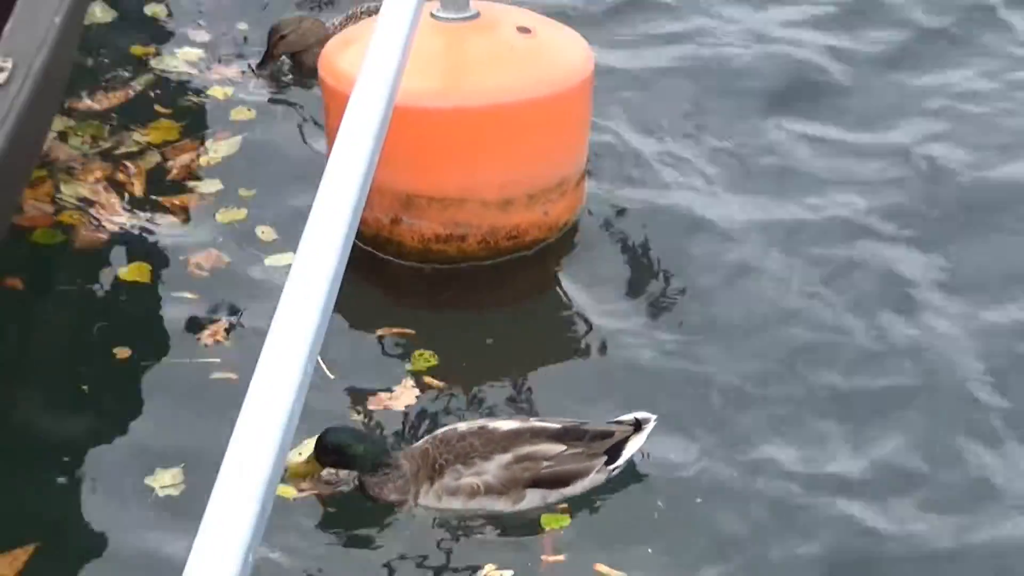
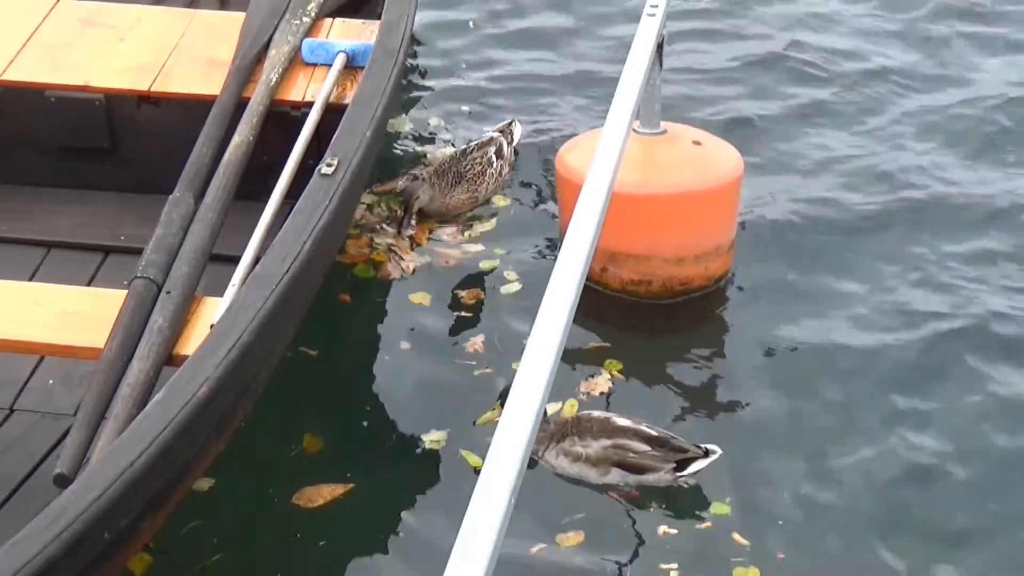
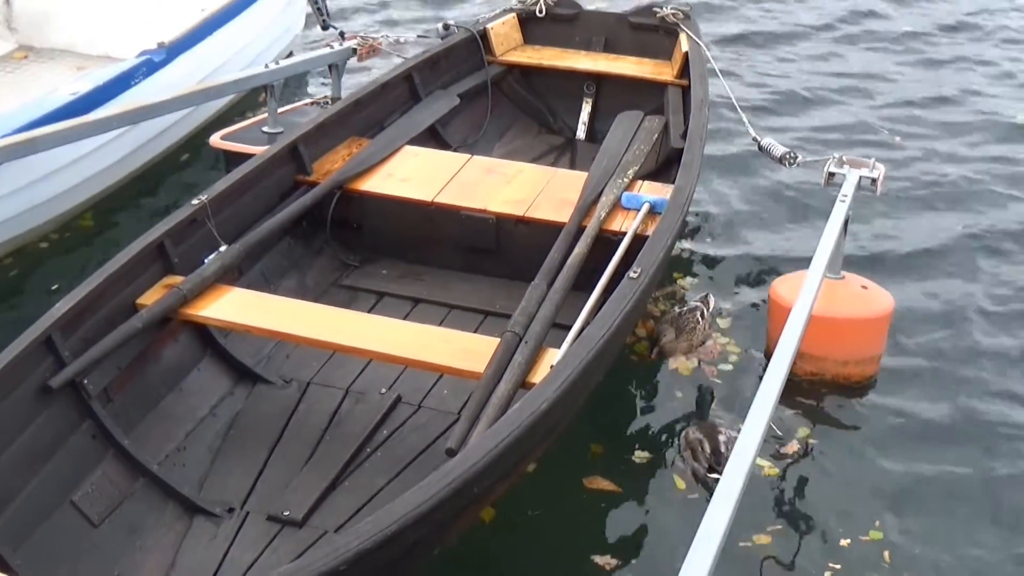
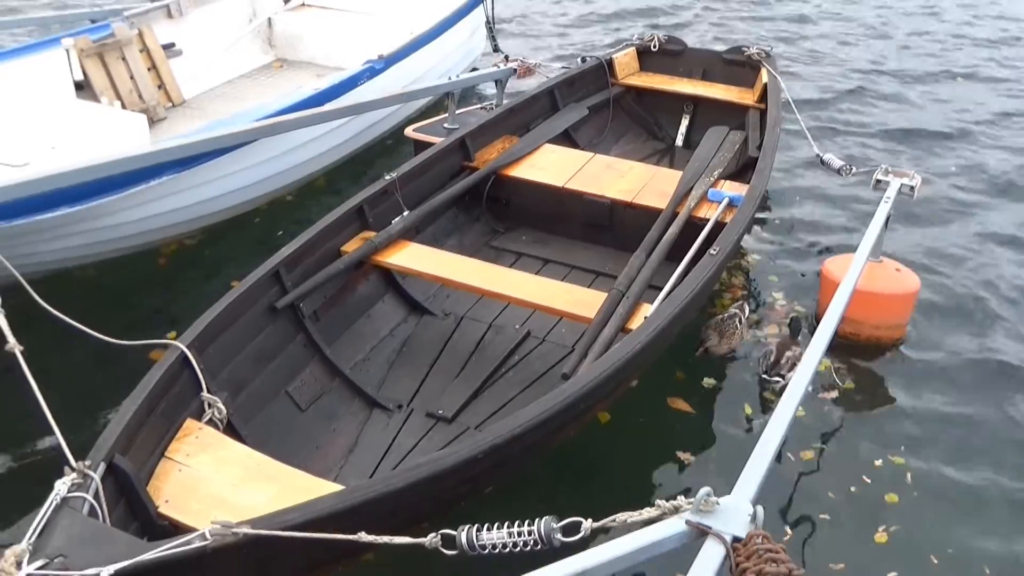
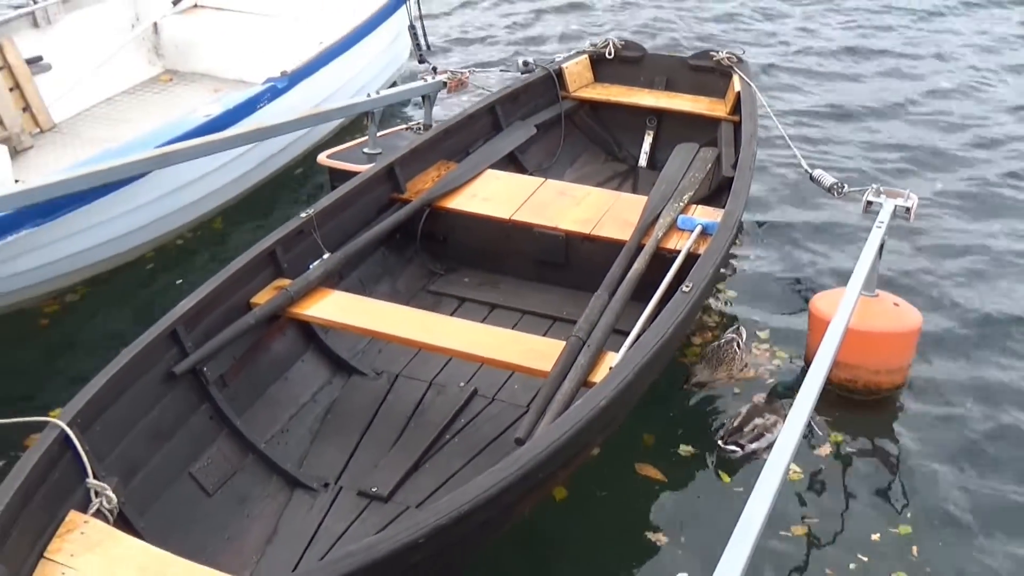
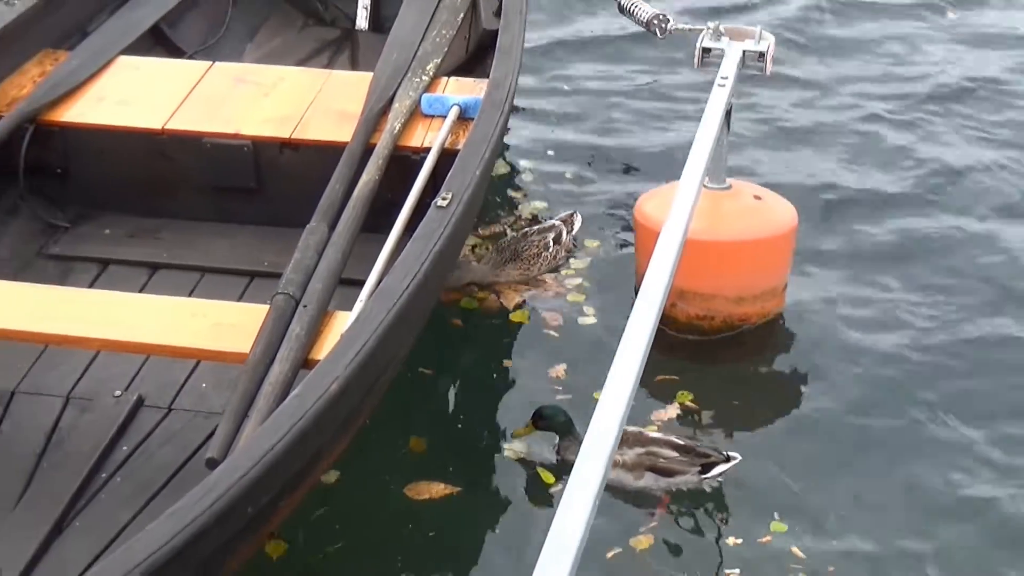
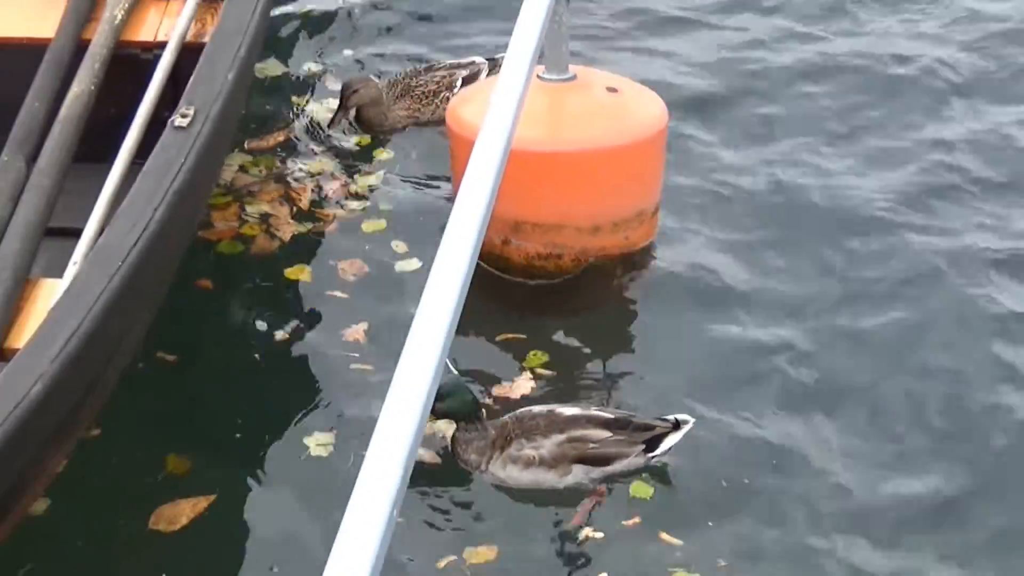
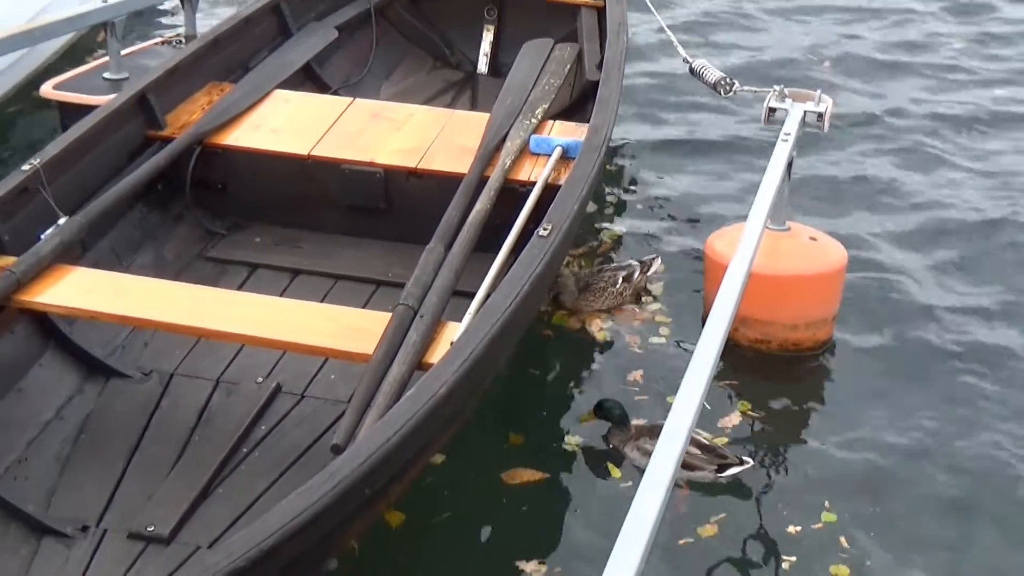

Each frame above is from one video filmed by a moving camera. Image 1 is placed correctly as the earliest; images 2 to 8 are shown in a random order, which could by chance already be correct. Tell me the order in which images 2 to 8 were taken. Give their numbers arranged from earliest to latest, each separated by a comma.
7, 2, 6, 8, 3, 5, 4
